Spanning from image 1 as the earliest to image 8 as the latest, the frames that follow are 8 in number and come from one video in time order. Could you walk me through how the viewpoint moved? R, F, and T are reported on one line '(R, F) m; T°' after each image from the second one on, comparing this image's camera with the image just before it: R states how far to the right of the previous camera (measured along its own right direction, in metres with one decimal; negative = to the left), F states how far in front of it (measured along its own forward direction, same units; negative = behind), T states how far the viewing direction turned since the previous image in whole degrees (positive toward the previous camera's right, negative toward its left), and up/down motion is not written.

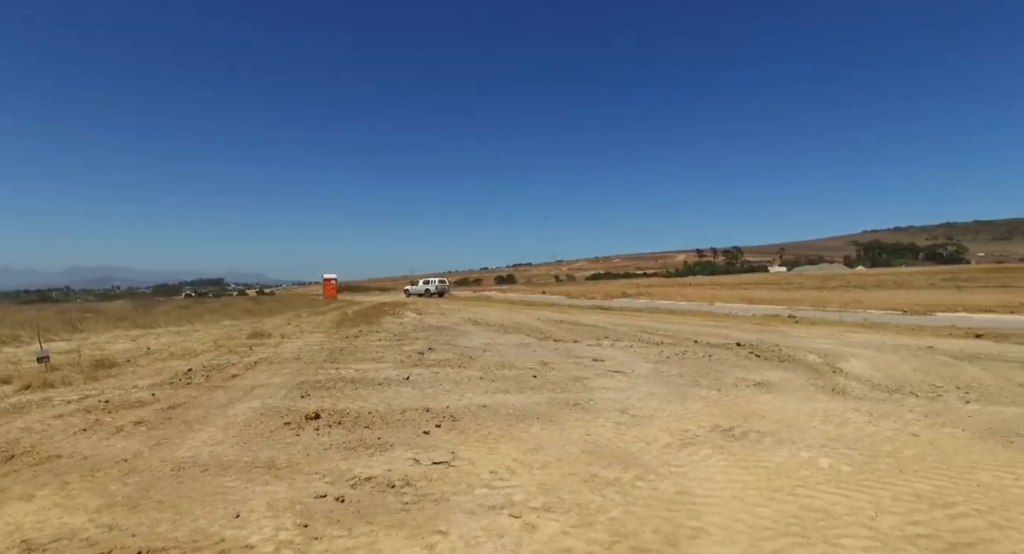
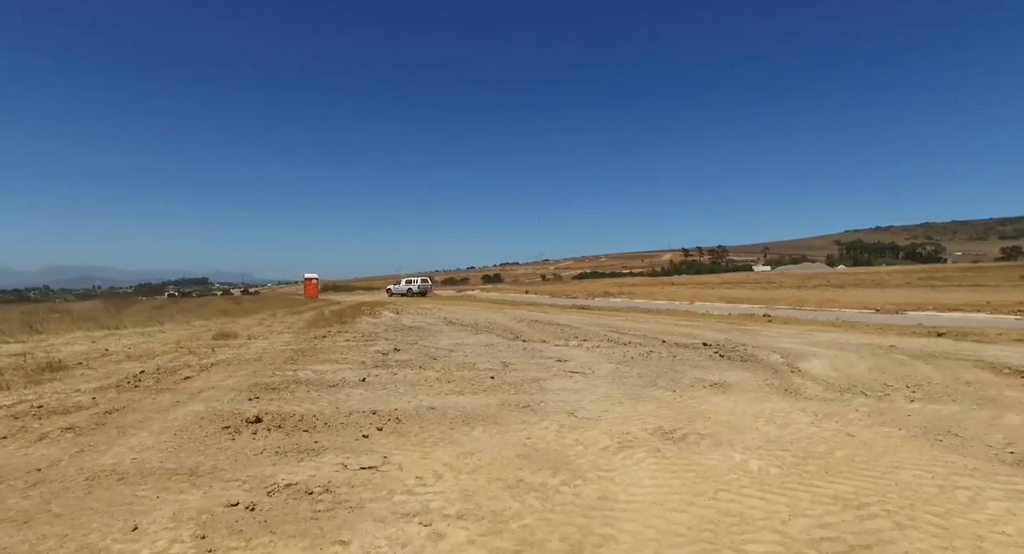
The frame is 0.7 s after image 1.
(+0.7, +0.1) m; +1°
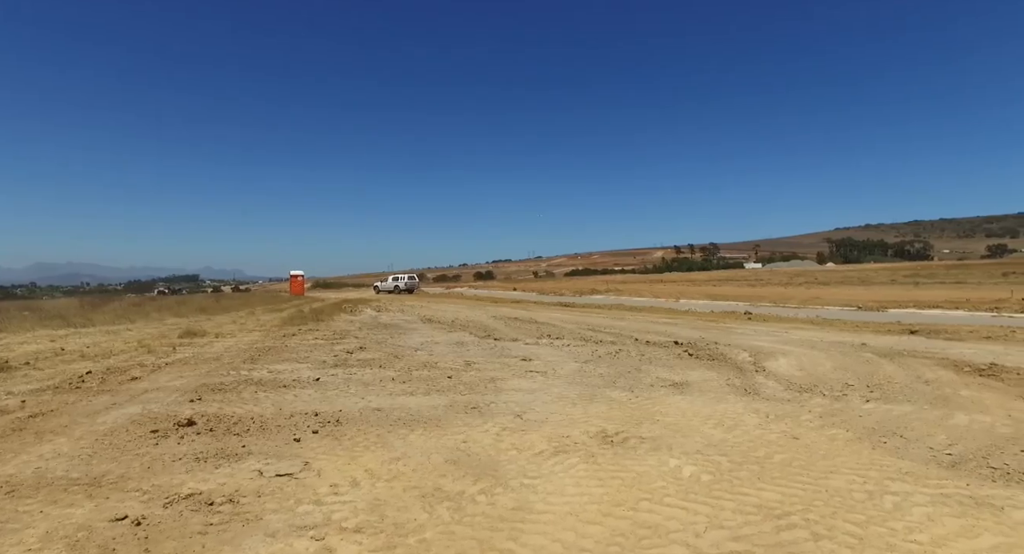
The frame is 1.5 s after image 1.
(+0.8, +0.2) m; +1°
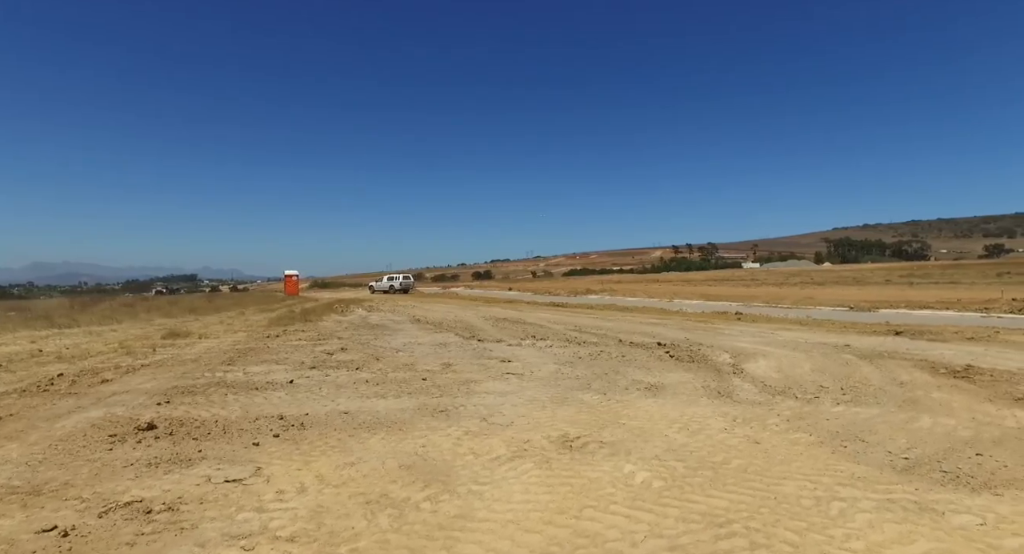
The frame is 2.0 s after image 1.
(+0.5, +0.1) m; 0°
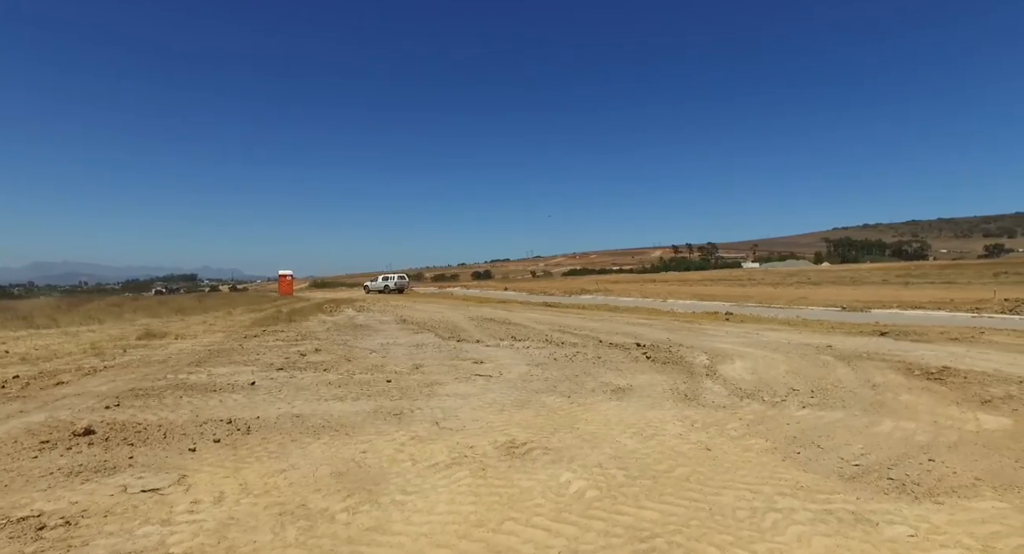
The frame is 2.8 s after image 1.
(+0.7, +0.2) m; 0°
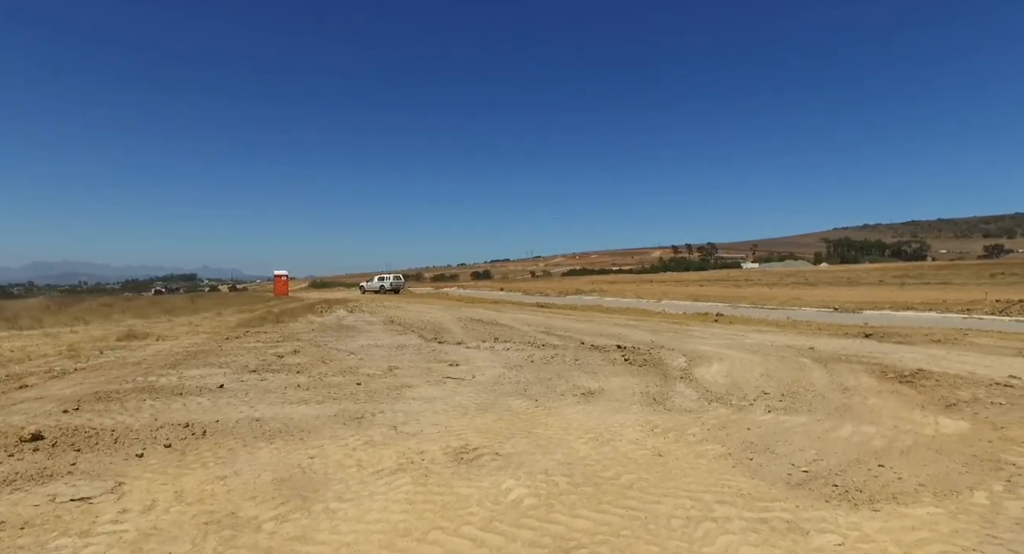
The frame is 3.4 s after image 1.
(+0.6, +0.1) m; 0°
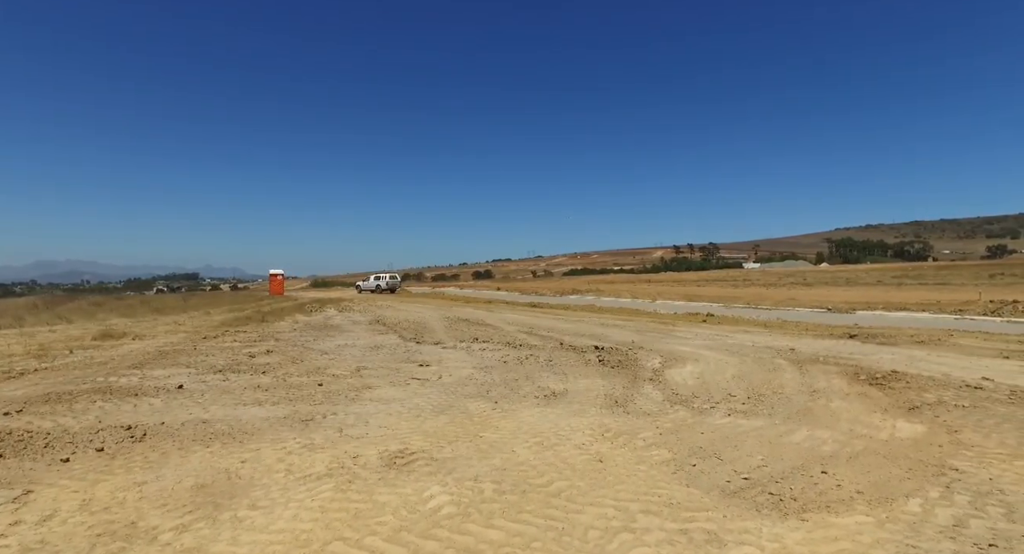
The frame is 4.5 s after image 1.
(+0.8, +0.2) m; 0°
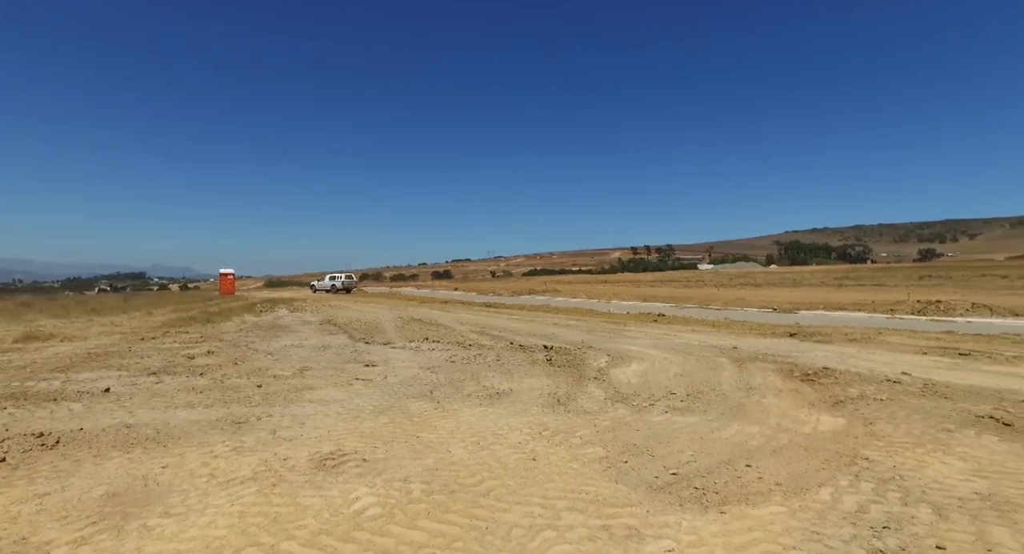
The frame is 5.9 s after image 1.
(+0.3, 0.0) m; +4°
